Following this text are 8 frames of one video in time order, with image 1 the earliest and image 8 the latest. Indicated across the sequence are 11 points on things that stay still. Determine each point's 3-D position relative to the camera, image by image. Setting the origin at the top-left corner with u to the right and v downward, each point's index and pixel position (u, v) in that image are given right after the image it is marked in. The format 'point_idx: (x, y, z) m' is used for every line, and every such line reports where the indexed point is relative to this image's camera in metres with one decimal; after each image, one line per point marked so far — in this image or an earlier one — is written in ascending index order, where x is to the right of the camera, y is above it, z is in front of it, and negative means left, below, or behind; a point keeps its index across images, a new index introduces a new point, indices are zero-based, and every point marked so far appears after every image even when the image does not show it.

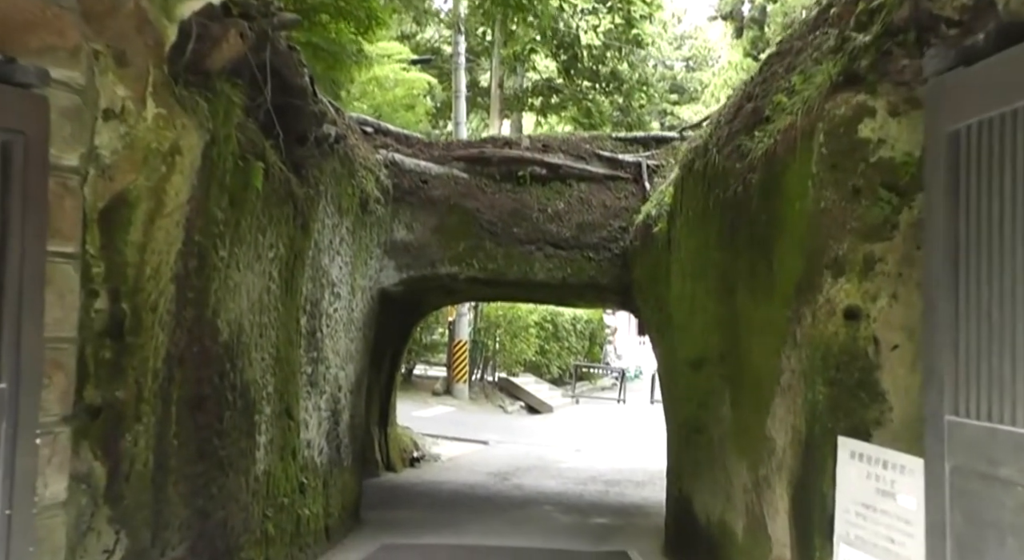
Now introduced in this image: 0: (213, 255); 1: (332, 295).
0: (-1.6, +0.1, +4.3) m
1: (-1.5, -0.1, +6.8) m
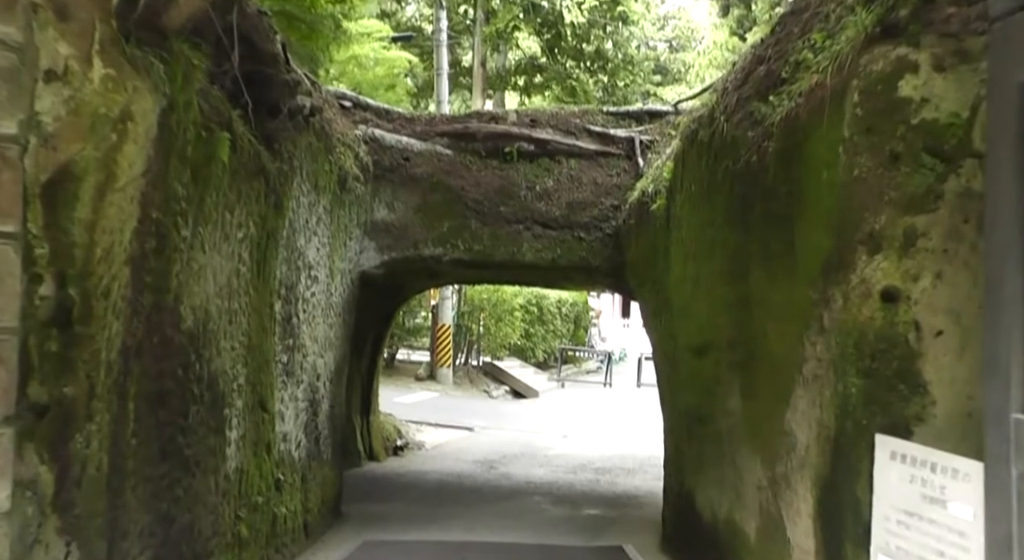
0: (-1.6, +0.2, +3.9) m
1: (-1.6, 0.0, +6.4) m
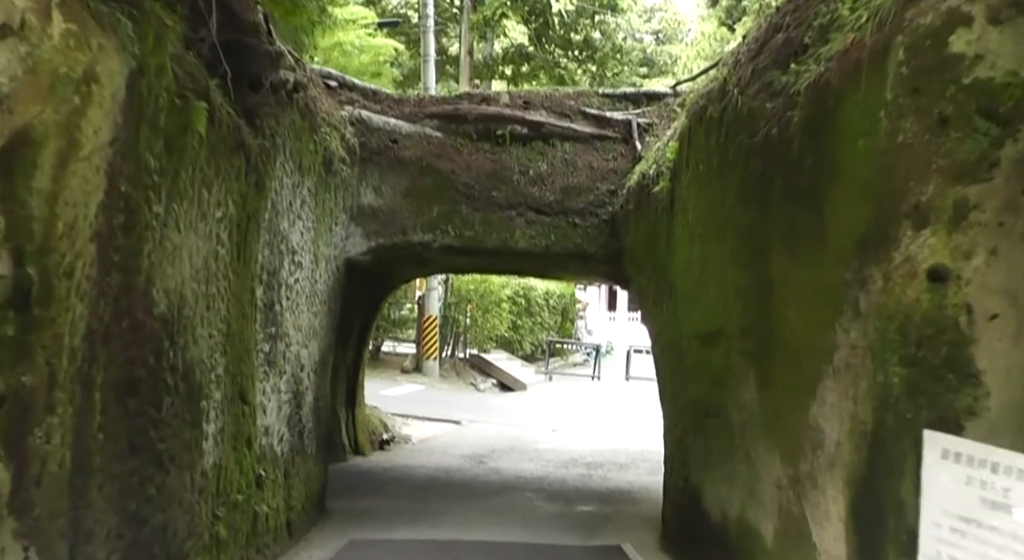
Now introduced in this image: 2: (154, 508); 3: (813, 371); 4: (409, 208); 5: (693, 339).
0: (-1.6, +0.3, +3.6) m
1: (-1.7, +0.1, +6.1) m
2: (-1.6, -1.0, +3.7) m
3: (+1.2, -0.3, +3.1) m
4: (-1.0, +0.7, +7.4) m
5: (+1.0, -0.3, +4.7) m
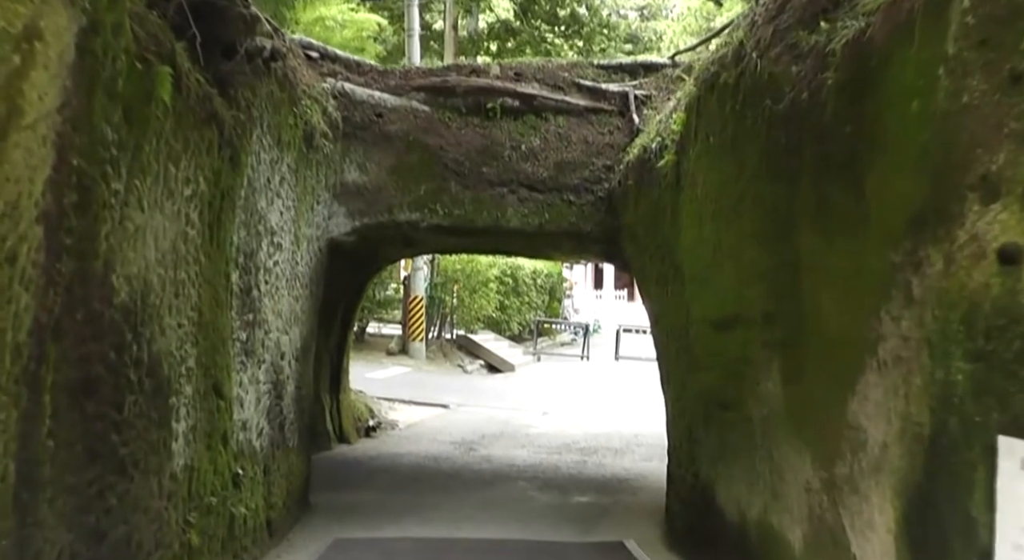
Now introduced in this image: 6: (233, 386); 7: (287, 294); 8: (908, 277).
0: (-1.6, +0.4, +3.2) m
1: (-1.7, +0.2, +5.7) m
2: (-1.6, -1.0, +3.3) m
3: (+1.2, -0.3, +2.8) m
4: (-1.0, +0.8, +7.1) m
5: (+1.0, -0.2, +4.3) m
6: (-1.7, -0.6, +4.8) m
7: (-1.7, -0.1, +6.1) m
8: (+1.2, 0.0, +2.4) m
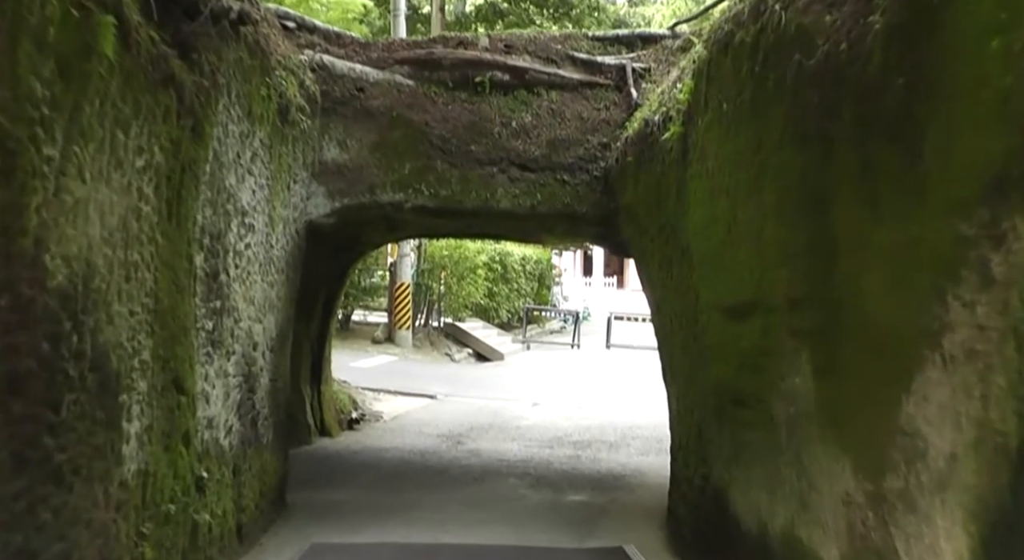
0: (-1.6, +0.4, +2.7) m
1: (-1.8, +0.3, +5.2) m
2: (-1.7, -0.9, +2.9) m
3: (+1.2, -0.2, +2.4) m
4: (-1.1, +1.0, +6.6) m
5: (+1.0, -0.2, +3.9) m
6: (-1.7, -0.5, +4.4) m
7: (-1.8, 0.0, +5.7) m
8: (+1.2, +0.1, +2.0) m
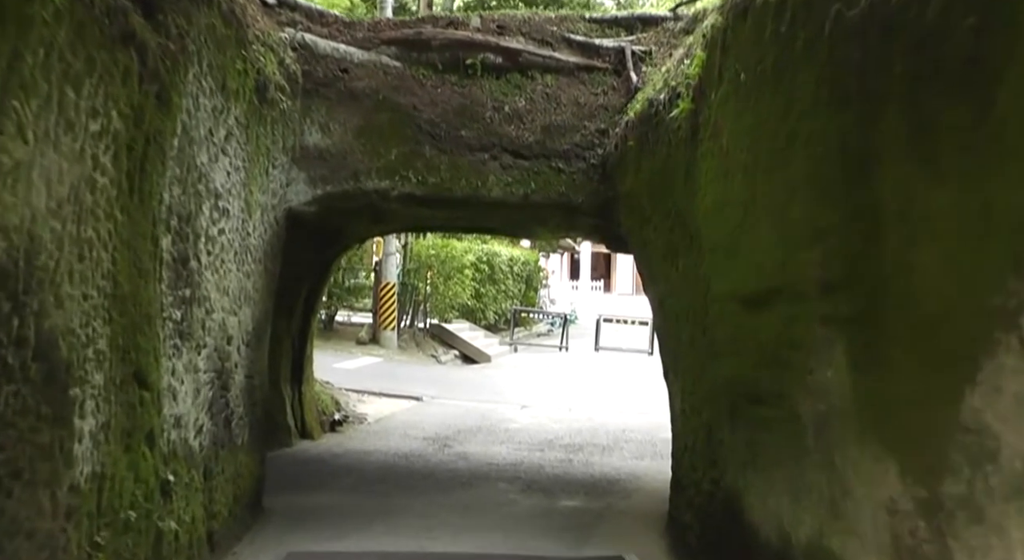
0: (-1.6, +0.5, +2.4) m
1: (-1.8, +0.4, +4.9) m
2: (-1.7, -0.8, +2.5) m
3: (+1.2, -0.2, +2.0) m
4: (-1.2, +1.0, +6.3) m
5: (+1.0, -0.1, +3.6) m
6: (-1.8, -0.5, +4.0) m
7: (-1.8, +0.1, +5.3) m
8: (+1.2, +0.1, +1.7) m
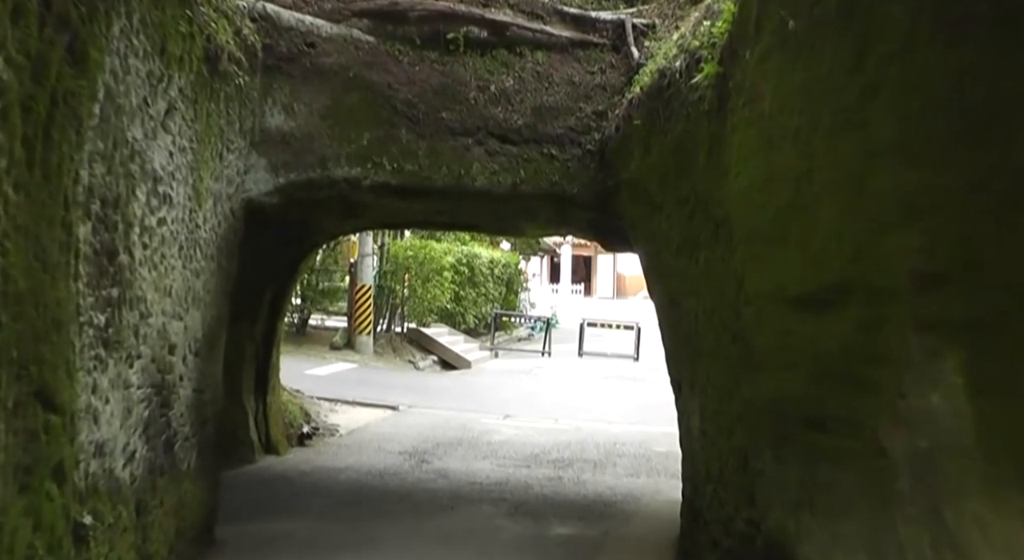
0: (-1.6, +0.5, +1.7) m
1: (-1.8, +0.4, +4.1) m
2: (-1.6, -0.8, +1.8) m
3: (+1.2, -0.1, +1.4) m
4: (-1.3, +1.0, +5.5) m
5: (+1.0, -0.1, +3.0) m
6: (-1.8, -0.5, +3.3) m
7: (-1.9, +0.1, +4.6) m
8: (+1.2, +0.2, +1.0) m
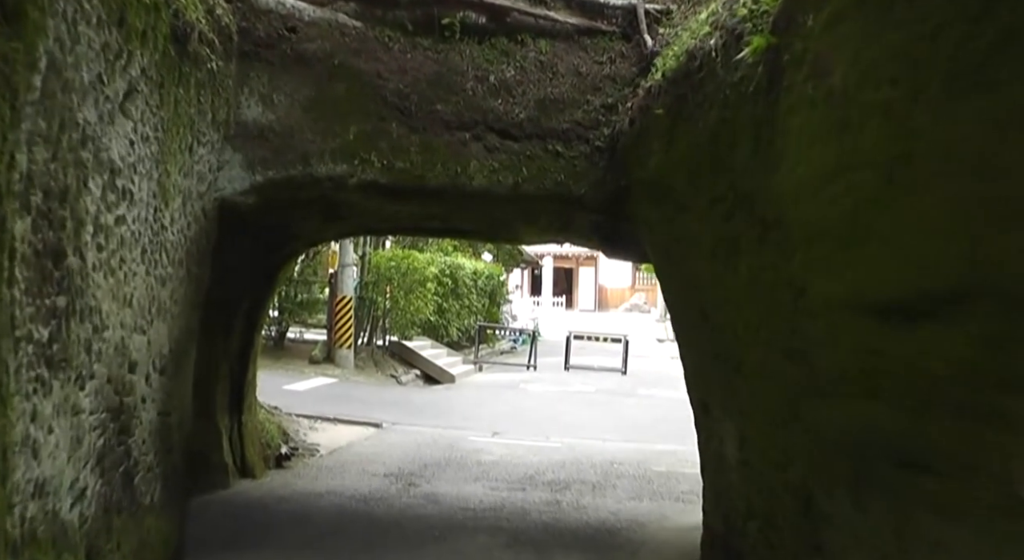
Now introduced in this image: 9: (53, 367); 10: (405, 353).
0: (-1.5, +0.5, +1.1) m
1: (-1.8, +0.4, +3.6) m
2: (-1.5, -0.8, +1.2) m
3: (+1.3, -0.1, +0.9) m
4: (-1.2, +1.0, +5.0) m
5: (+1.0, -0.1, +2.5) m
6: (-1.7, -0.5, +2.7) m
7: (-1.9, 0.0, +4.0) m
8: (+1.4, +0.2, +0.6) m
9: (-1.7, -0.3, +3.1) m
10: (-2.1, -1.4, +15.7) m
